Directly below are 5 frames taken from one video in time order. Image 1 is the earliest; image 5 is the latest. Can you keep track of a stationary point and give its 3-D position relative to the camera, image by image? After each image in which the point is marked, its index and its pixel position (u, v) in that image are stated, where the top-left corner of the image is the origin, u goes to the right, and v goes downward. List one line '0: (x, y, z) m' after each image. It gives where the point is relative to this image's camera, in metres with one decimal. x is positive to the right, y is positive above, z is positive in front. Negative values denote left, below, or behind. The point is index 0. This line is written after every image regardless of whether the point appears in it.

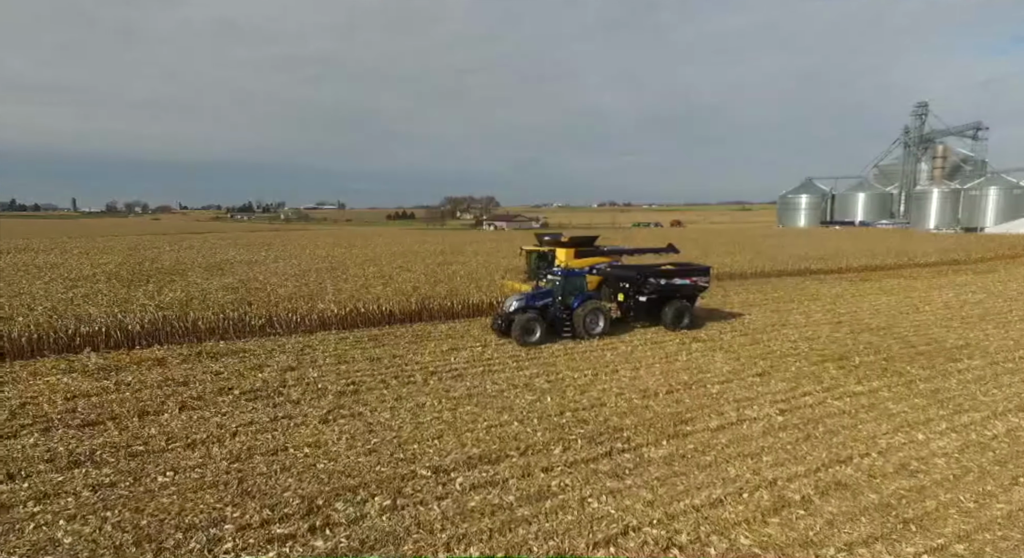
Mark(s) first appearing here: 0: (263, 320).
0: (-4.8, -0.8, +12.6) m
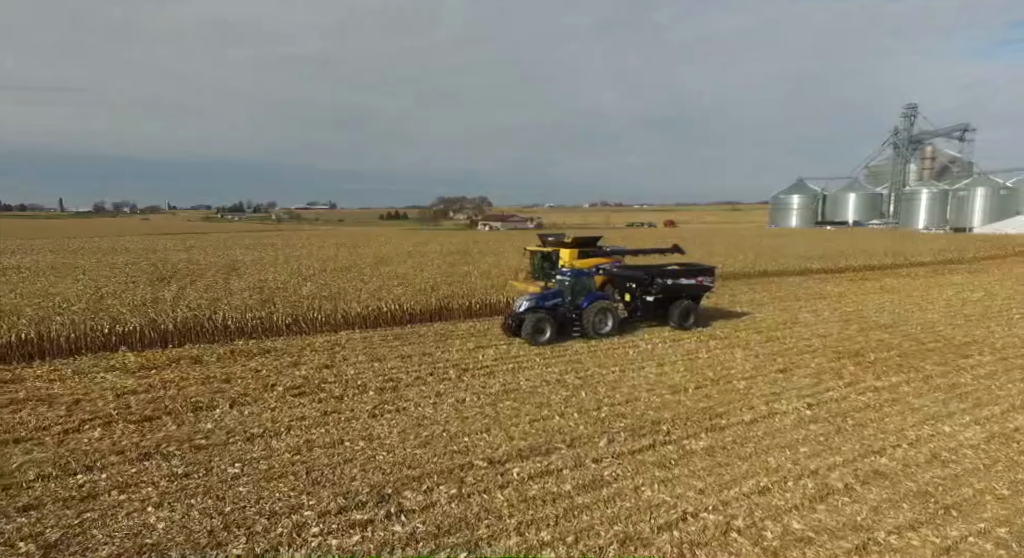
0: (-4.4, -0.8, +12.8) m
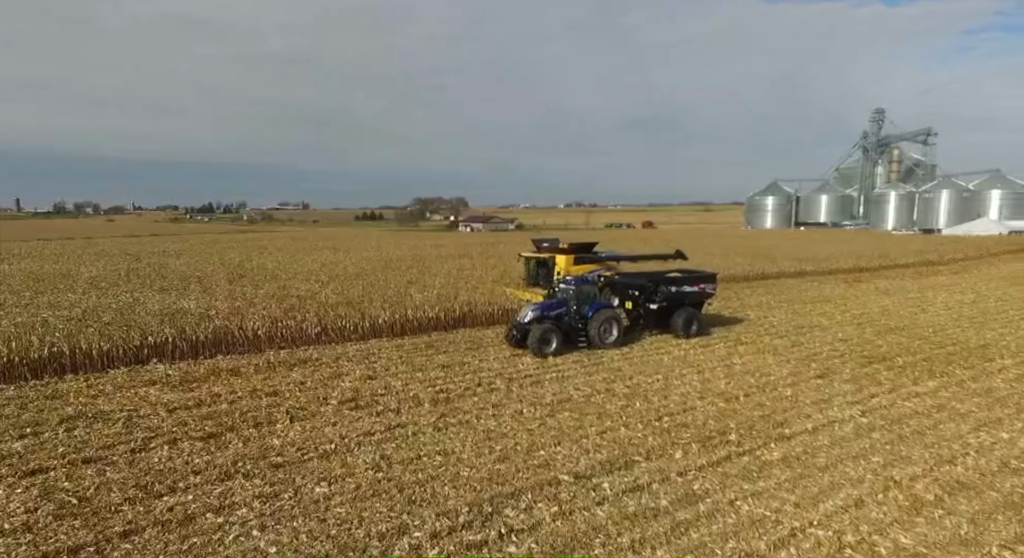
0: (-3.8, -1.0, +12.6) m
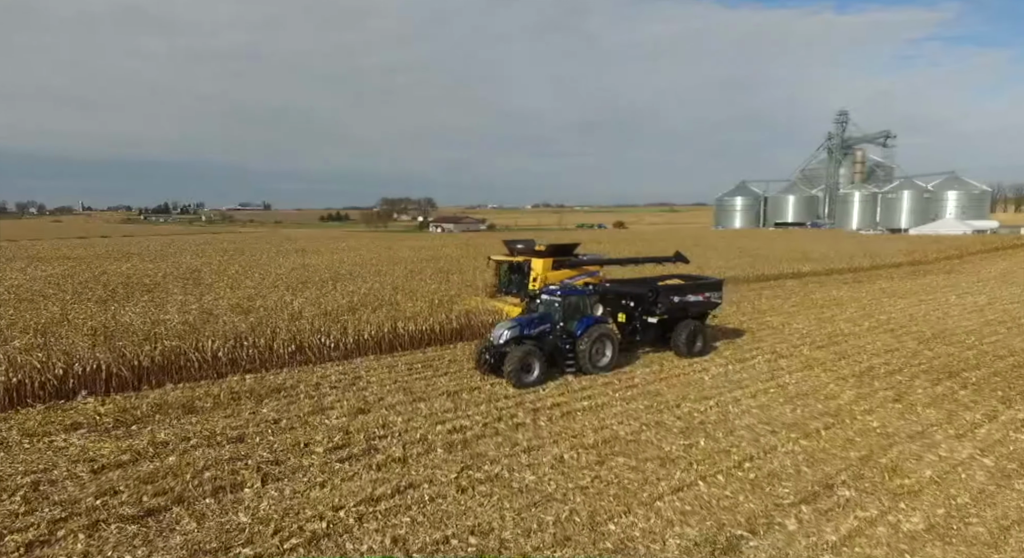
0: (-3.6, -1.1, +10.5) m
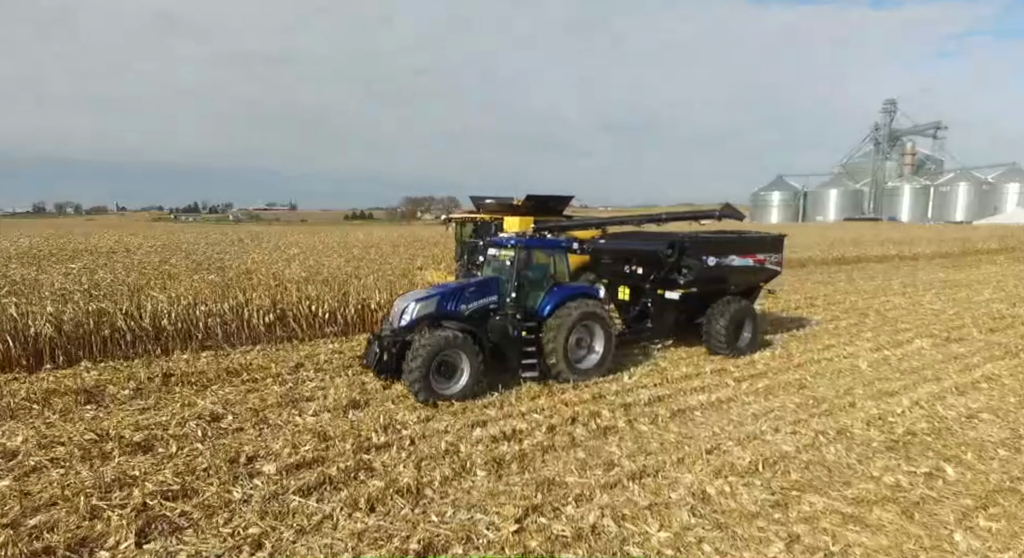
0: (-2.8, -0.4, +7.6) m
